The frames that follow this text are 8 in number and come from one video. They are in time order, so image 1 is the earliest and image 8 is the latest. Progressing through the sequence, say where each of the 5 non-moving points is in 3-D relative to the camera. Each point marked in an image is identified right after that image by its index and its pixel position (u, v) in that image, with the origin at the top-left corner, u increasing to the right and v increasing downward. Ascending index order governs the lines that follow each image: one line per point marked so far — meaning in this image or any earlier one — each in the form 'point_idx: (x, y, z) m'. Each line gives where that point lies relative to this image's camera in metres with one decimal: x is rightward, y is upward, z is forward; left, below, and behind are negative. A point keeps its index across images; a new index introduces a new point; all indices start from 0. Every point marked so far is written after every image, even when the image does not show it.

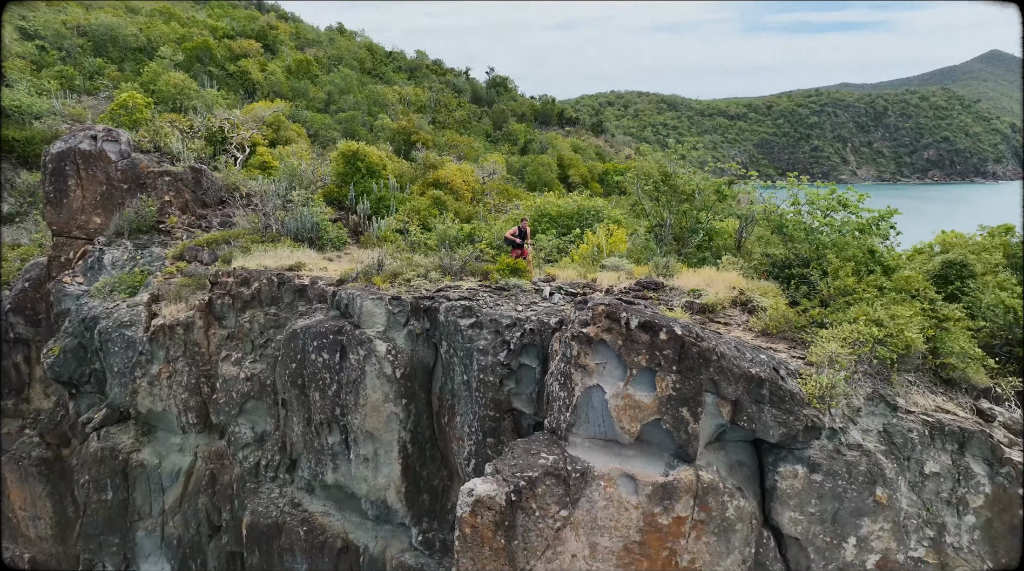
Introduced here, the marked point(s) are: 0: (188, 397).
0: (-4.0, -1.3, +8.5) m
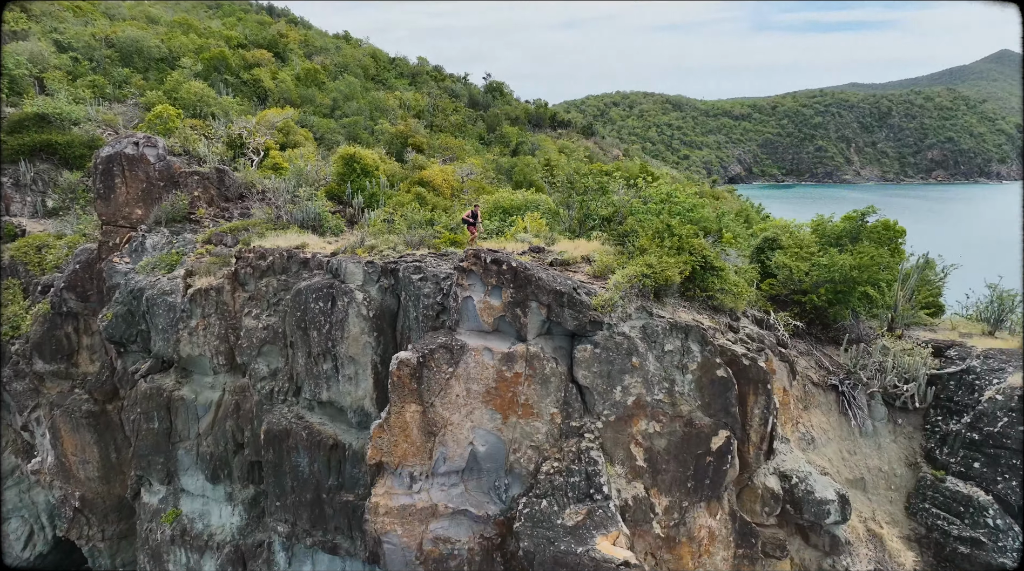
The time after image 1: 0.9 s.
0: (-4.7, -0.9, +11.1) m
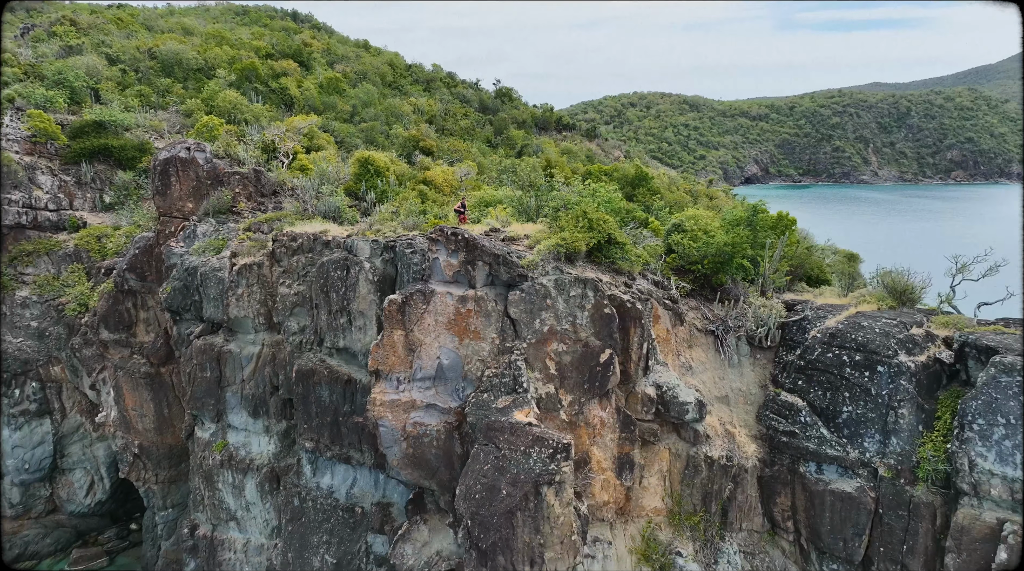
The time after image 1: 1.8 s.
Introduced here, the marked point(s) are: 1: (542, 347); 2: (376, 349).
0: (-5.1, -0.4, +14.1) m
1: (+0.4, -0.8, +8.6) m
2: (-1.8, -0.8, +9.2) m
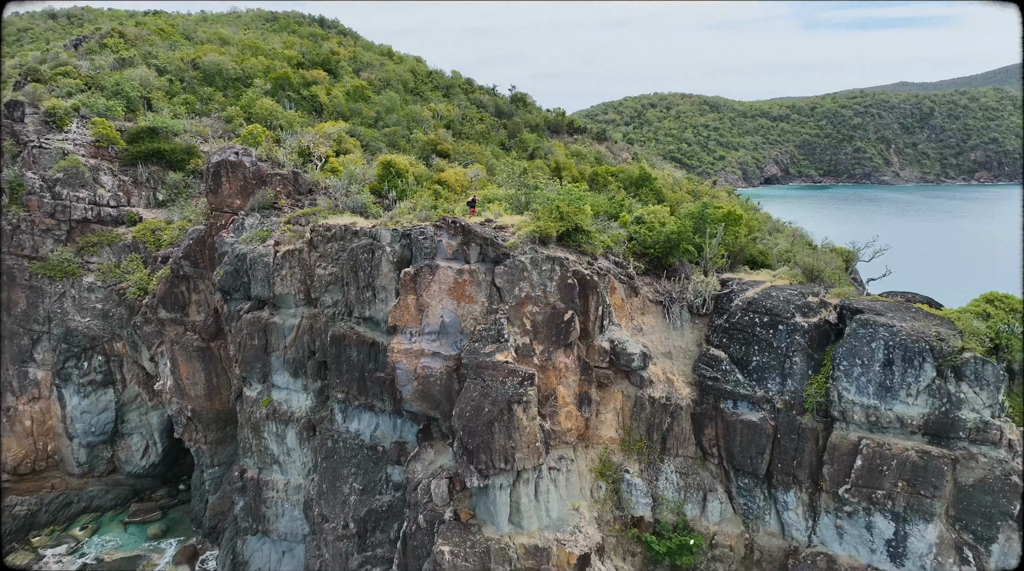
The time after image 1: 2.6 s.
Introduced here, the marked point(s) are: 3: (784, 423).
0: (-5.2, 0.0, +17.0) m
1: (+0.1, -0.4, +11.3) m
2: (-2.0, -0.4, +12.0) m
3: (+4.3, -2.2, +11.0) m
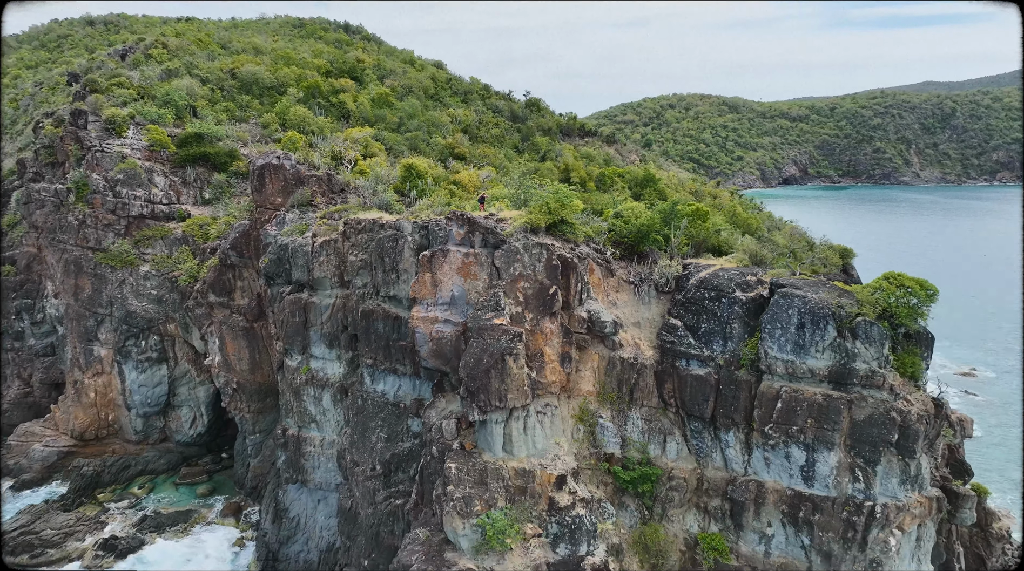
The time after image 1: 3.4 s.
0: (-5.1, +0.4, +20.0) m
1: (0.0, 0.0, +14.2) m
2: (-2.1, +0.1, +15.0) m
3: (+4.2, -1.8, +13.7) m
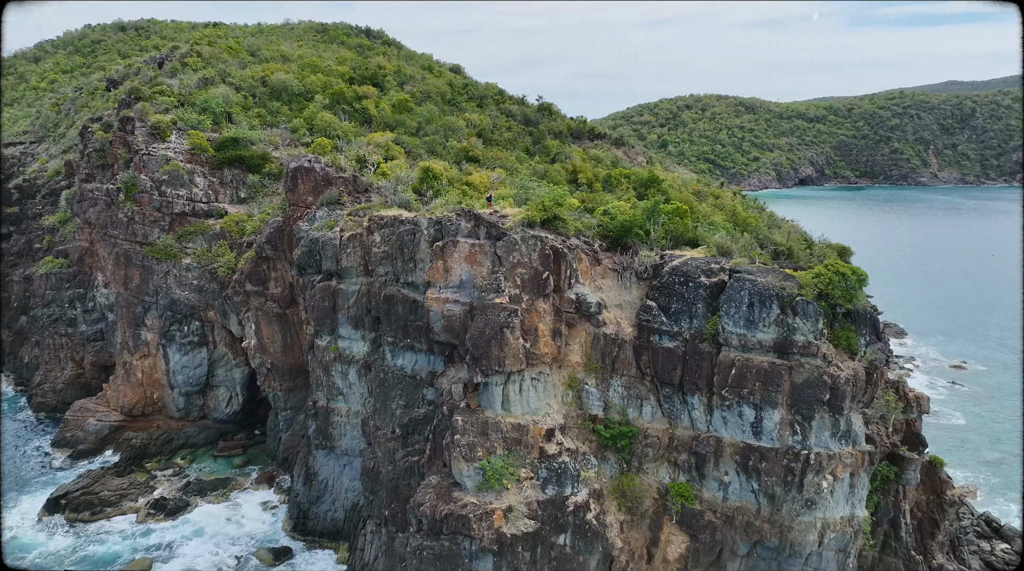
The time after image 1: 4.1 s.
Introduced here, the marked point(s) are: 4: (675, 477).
0: (-5.0, +0.8, +22.7) m
1: (0.0, +0.4, +16.8) m
2: (-2.1, +0.4, +17.6) m
3: (+4.1, -1.4, +16.2) m
4: (+3.9, -4.6, +16.7) m
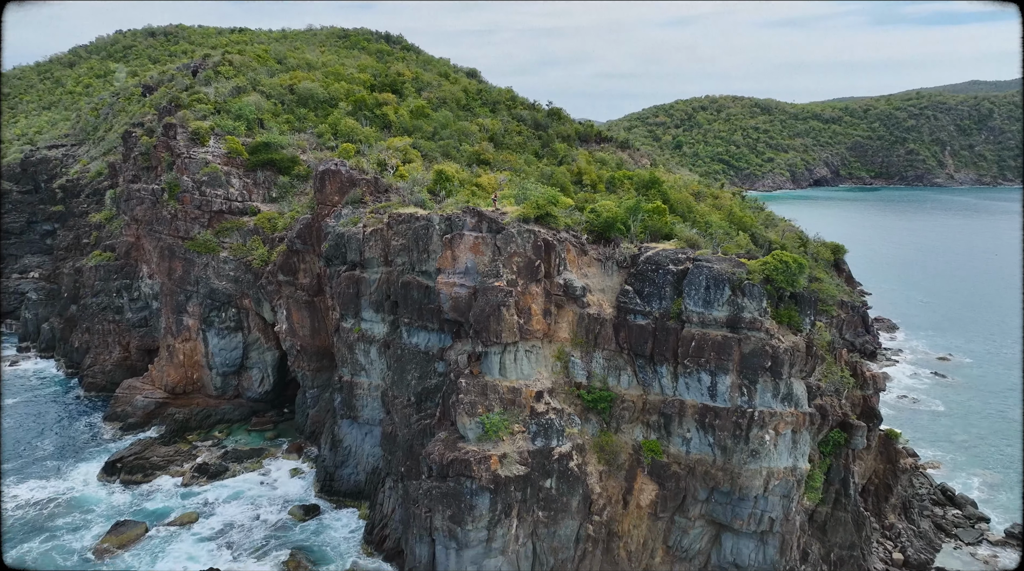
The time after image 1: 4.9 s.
0: (-4.9, +1.2, +25.9) m
1: (-0.1, +0.8, +19.8) m
2: (-2.2, +0.8, +20.7) m
3: (+4.0, -1.1, +19.2) m
4: (+3.8, -4.2, +19.6) m
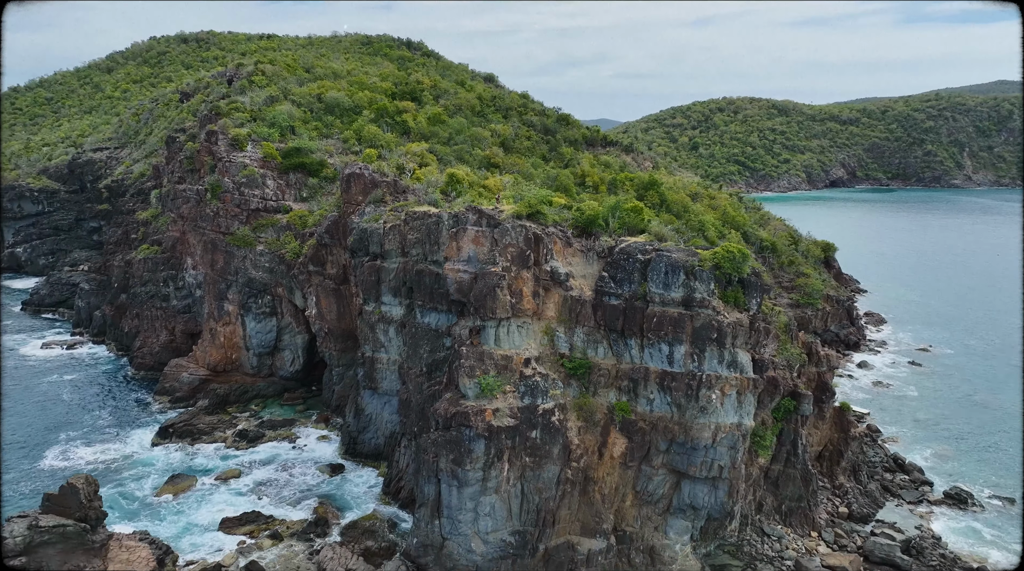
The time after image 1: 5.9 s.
0: (-4.9, +1.7, +29.9) m
1: (-0.2, +1.2, +23.7) m
2: (-2.3, +1.3, +24.7) m
3: (+3.8, -0.6, +22.9) m
4: (+3.6, -3.7, +23.4) m
